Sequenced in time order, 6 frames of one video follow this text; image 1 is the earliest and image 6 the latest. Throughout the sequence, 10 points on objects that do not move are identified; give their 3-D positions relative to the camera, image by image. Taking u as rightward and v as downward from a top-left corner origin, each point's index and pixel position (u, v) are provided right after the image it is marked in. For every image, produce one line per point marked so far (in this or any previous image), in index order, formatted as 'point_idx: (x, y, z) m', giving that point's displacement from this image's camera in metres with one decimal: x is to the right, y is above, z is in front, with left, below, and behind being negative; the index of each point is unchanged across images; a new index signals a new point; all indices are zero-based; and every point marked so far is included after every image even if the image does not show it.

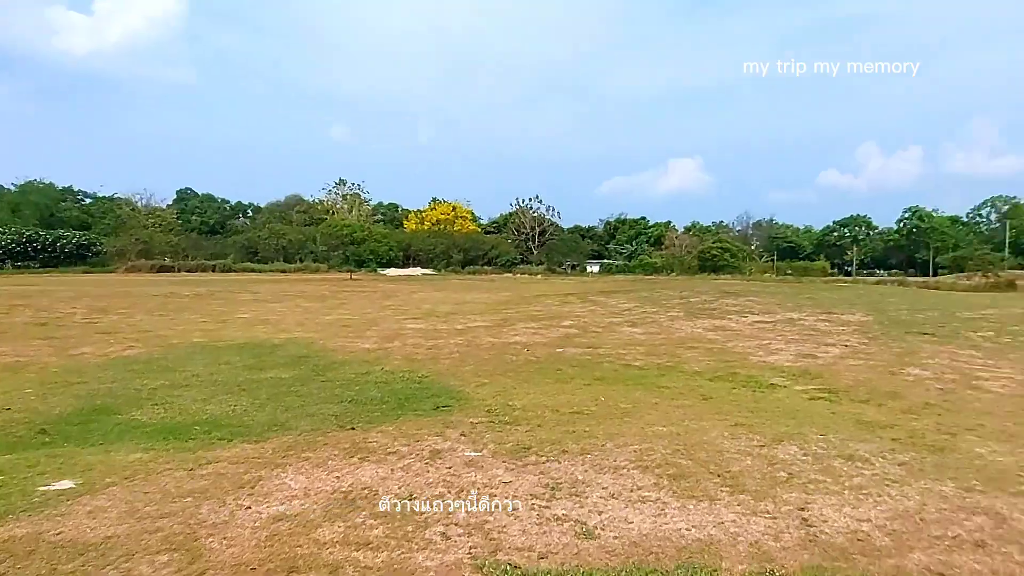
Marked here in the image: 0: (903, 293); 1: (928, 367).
0: (+9.0, -0.1, +17.0) m
1: (+5.1, -1.0, +8.8) m
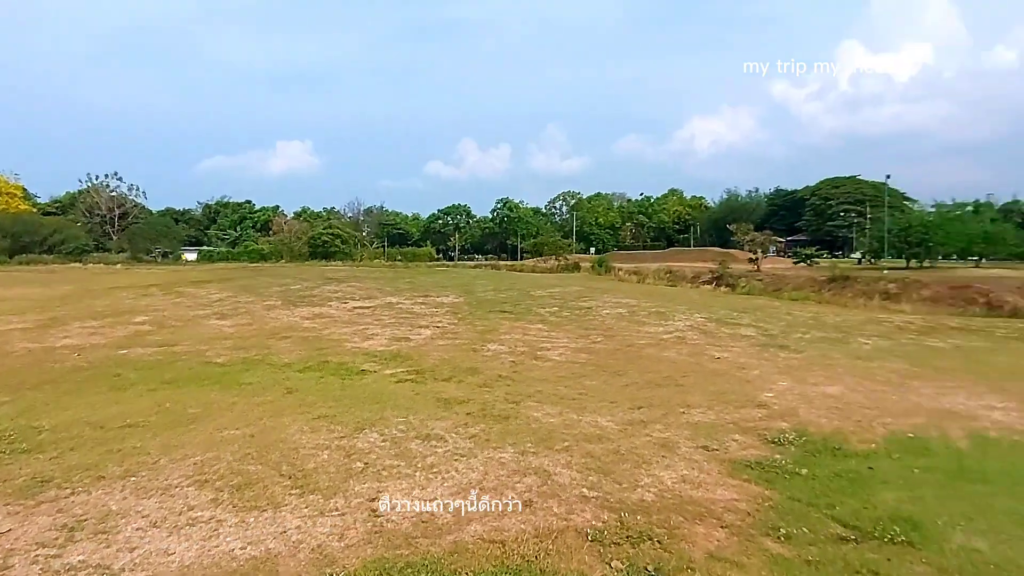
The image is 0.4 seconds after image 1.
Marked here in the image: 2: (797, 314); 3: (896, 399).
0: (-0.7, +0.3, +18.7) m
1: (-0.1, -0.7, +9.7) m
2: (+6.7, -0.6, +16.8) m
3: (+4.5, -1.3, +8.5) m
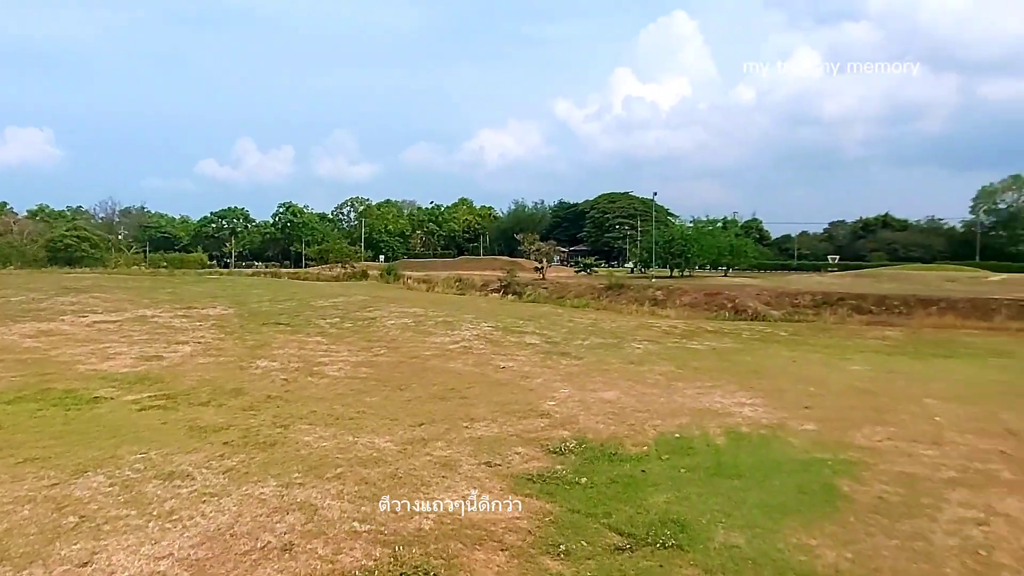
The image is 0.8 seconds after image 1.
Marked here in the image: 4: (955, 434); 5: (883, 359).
0: (-6.0, +0.1, +17.3) m
1: (-2.9, -0.9, +8.8) m
2: (+1.6, -0.8, +17.6) m
3: (+1.9, -1.4, +9.0) m
4: (+4.8, -1.6, +7.8) m
5: (+7.4, -1.4, +14.3) m
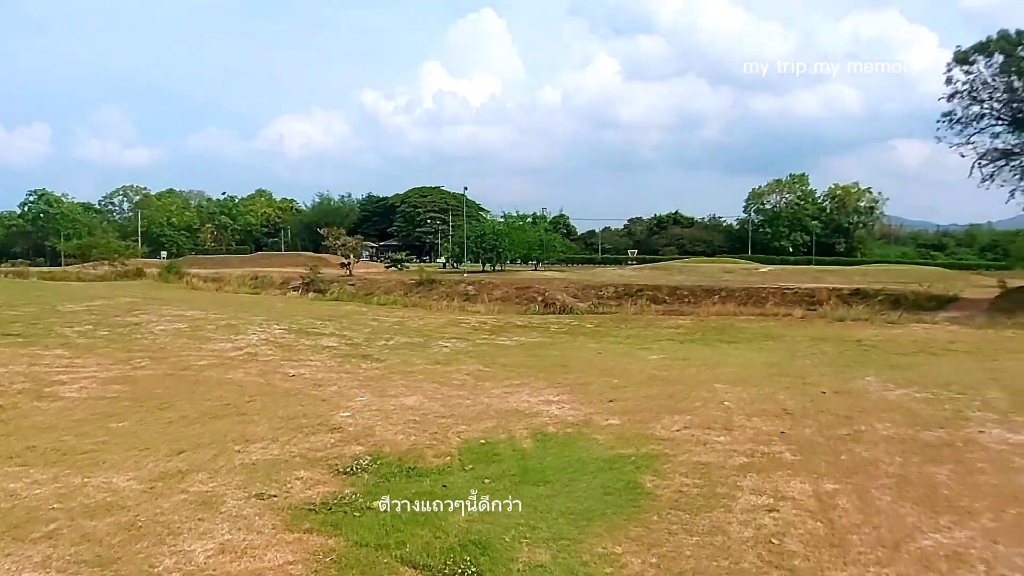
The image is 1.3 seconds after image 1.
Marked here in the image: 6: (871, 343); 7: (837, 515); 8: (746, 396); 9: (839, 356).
0: (-10.3, +0.1, +14.5) m
1: (-5.1, -0.9, +7.1) m
2: (-3.0, -0.7, +16.7) m
3: (-0.5, -1.4, +8.5) m
4: (+2.6, -1.5, +8.1) m
5: (+3.5, -1.2, +15.0) m
6: (+8.3, -1.3, +16.5) m
7: (+2.4, -1.7, +5.2) m
8: (+3.1, -1.4, +9.4) m
9: (+6.3, -1.3, +13.8) m
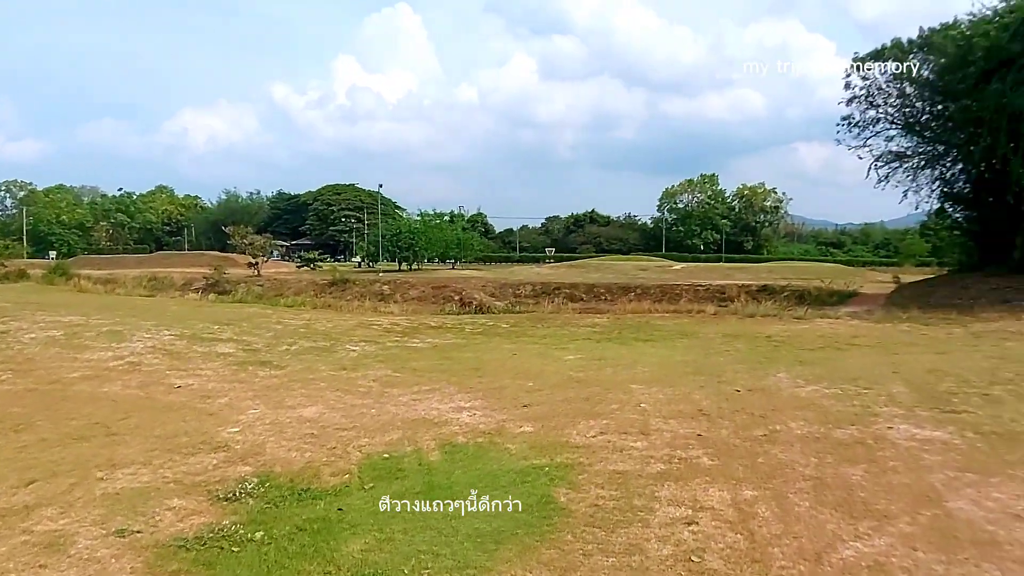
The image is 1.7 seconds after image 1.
0: (-11.9, 0.0, +12.8) m
1: (-6.0, -1.0, +6.0) m
2: (-5.0, -0.8, +15.8) m
3: (-1.5, -1.4, +7.9) m
4: (+1.6, -1.5, +7.9) m
5: (+1.7, -1.2, +14.8) m
6: (+6.3, -1.2, +16.8) m
7: (+1.7, -1.7, +5.0) m
8: (+2.0, -1.4, +9.3) m
9: (+4.7, -1.3, +13.9) m
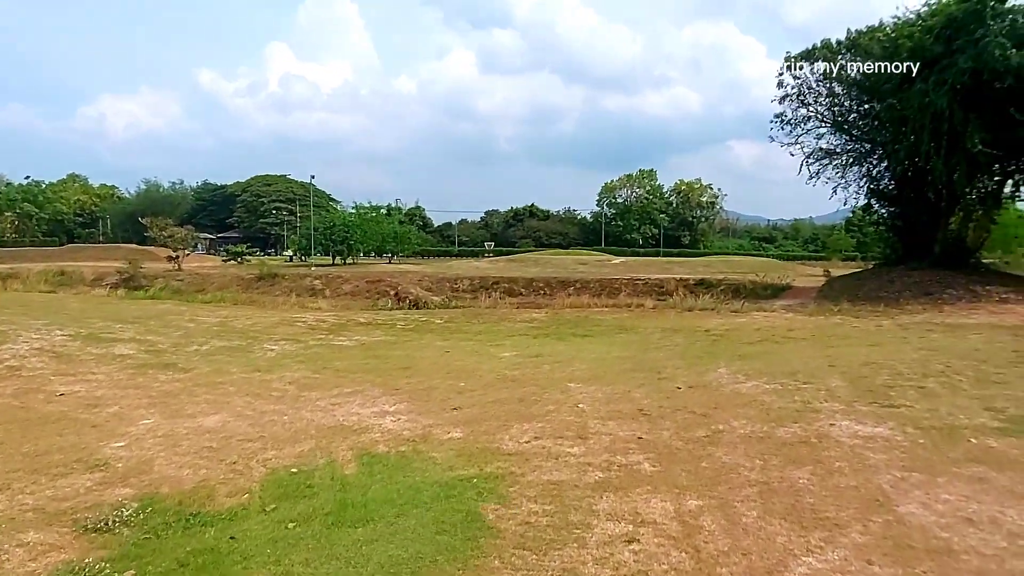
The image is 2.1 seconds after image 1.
0: (-13.1, 0.0, +11.2) m
1: (-6.5, -0.9, +4.9) m
2: (-6.3, -0.7, +14.8) m
3: (-2.3, -1.3, +7.2) m
4: (+0.9, -1.4, +7.4) m
5: (+0.4, -1.1, +14.3) m
6: (+4.8, -1.0, +16.7) m
7: (+1.2, -1.6, +4.6) m
8: (+1.1, -1.3, +8.8) m
9: (+3.4, -1.1, +13.7) m
